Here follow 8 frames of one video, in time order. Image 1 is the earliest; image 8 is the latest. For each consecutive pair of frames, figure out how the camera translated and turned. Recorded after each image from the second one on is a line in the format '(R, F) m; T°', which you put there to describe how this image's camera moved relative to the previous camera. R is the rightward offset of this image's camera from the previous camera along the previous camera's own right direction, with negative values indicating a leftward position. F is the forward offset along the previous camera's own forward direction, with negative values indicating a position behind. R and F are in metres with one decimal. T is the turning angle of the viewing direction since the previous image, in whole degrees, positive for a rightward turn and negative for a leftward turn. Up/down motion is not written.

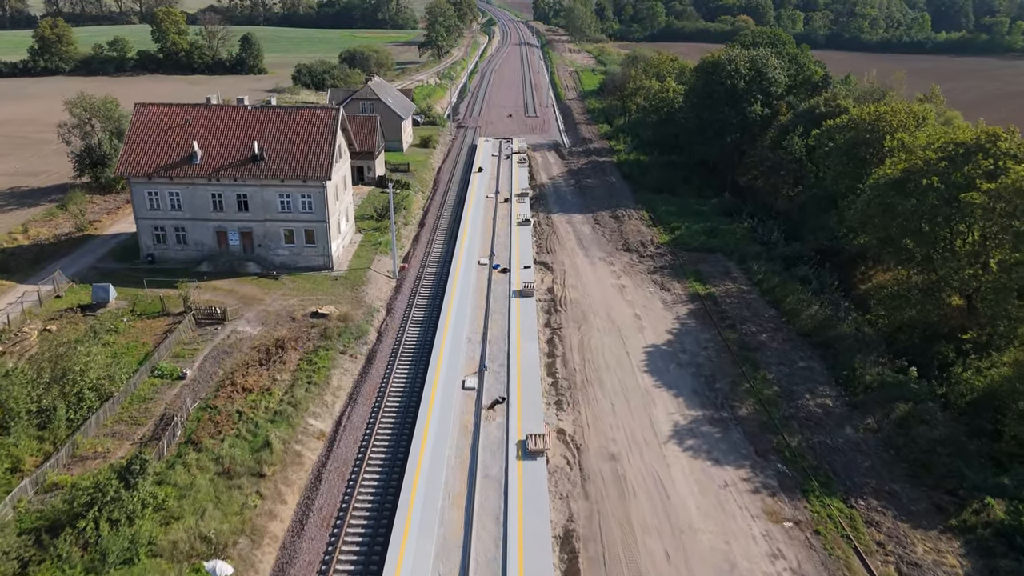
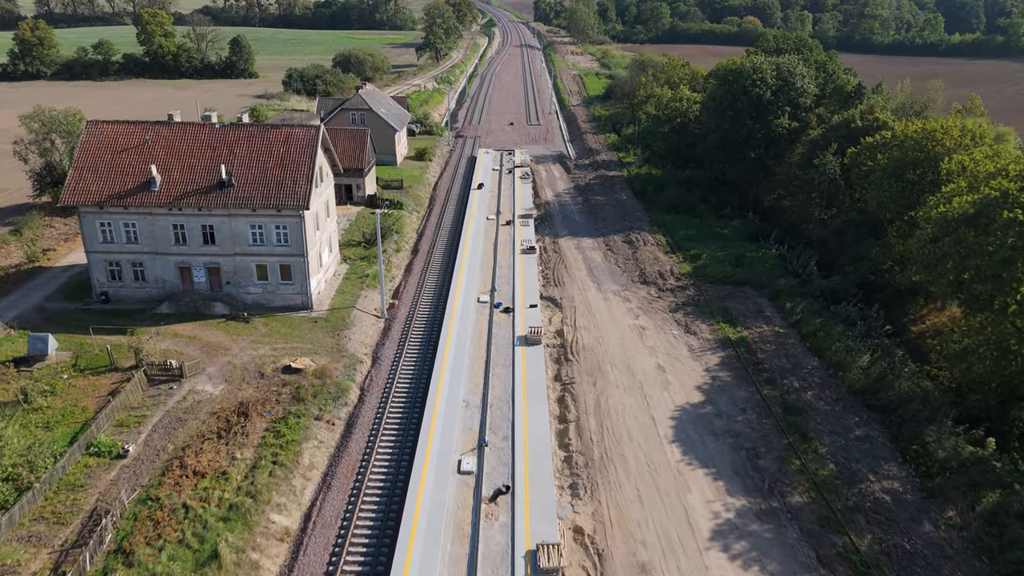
(-0.2, +4.7) m; 0°
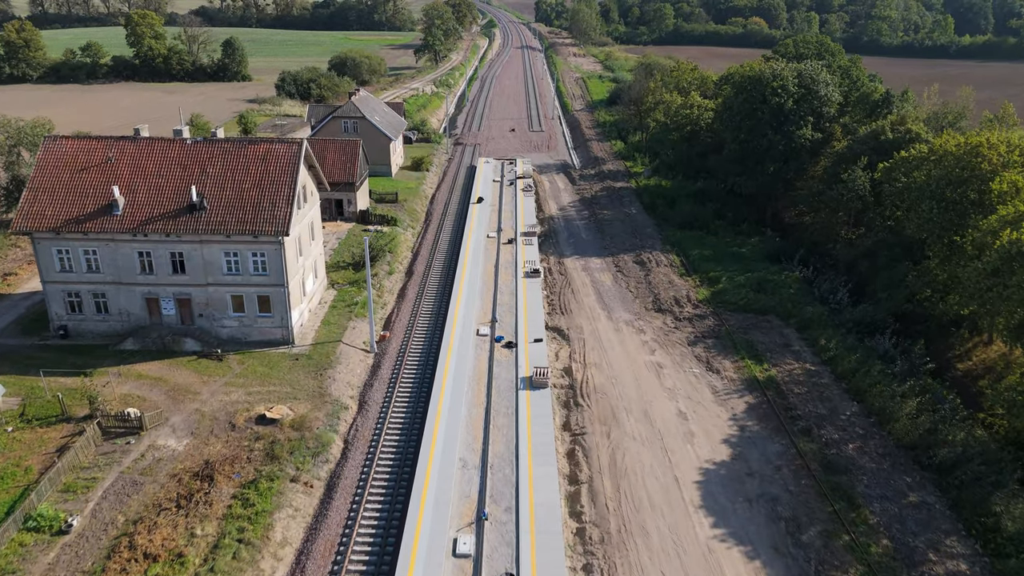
(-0.1, +3.3) m; 0°
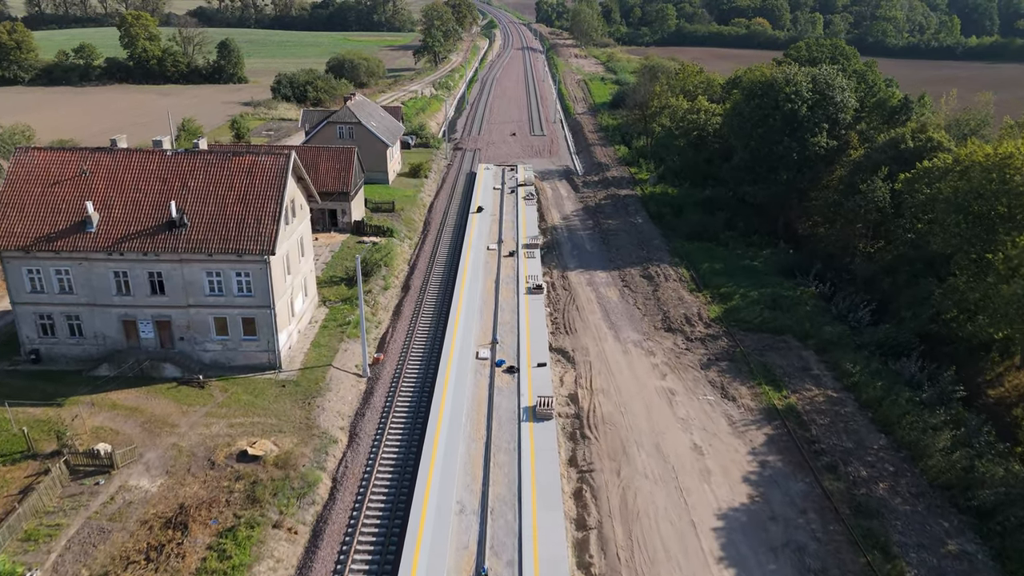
(-0.1, +1.9) m; 0°
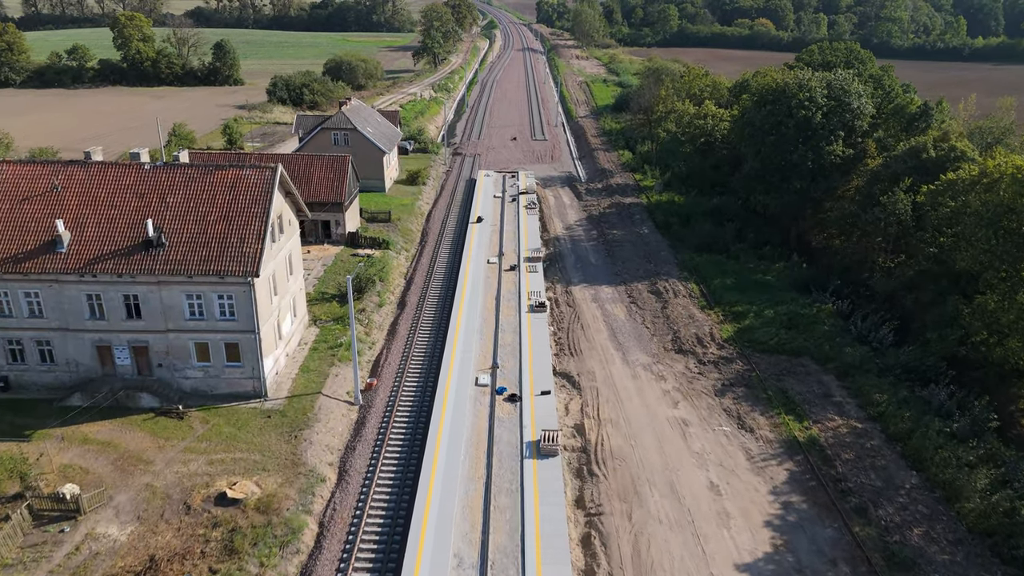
(-0.1, +1.9) m; 0°
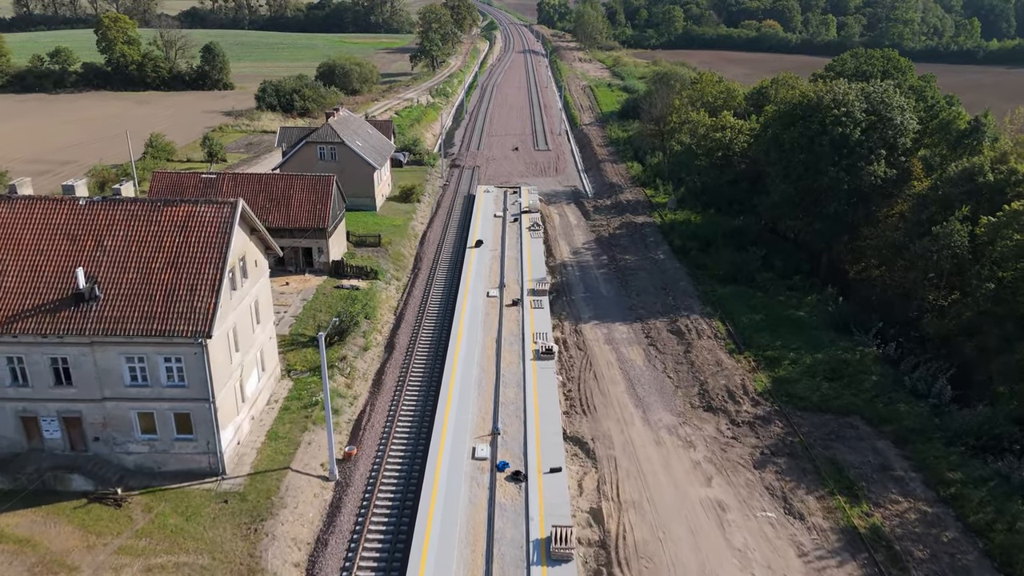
(-0.1, +4.3) m; 0°
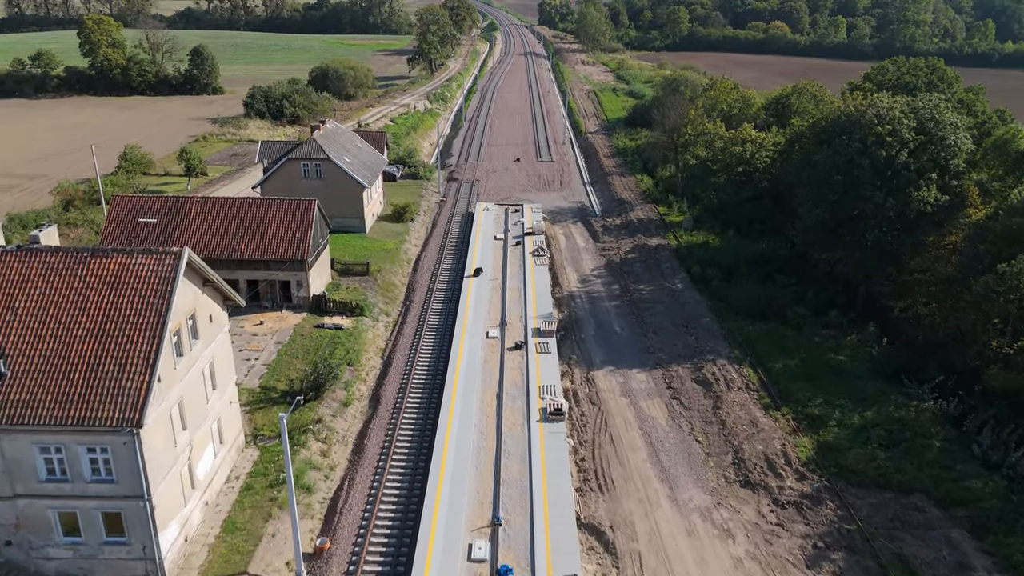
(-0.1, +4.1) m; 0°
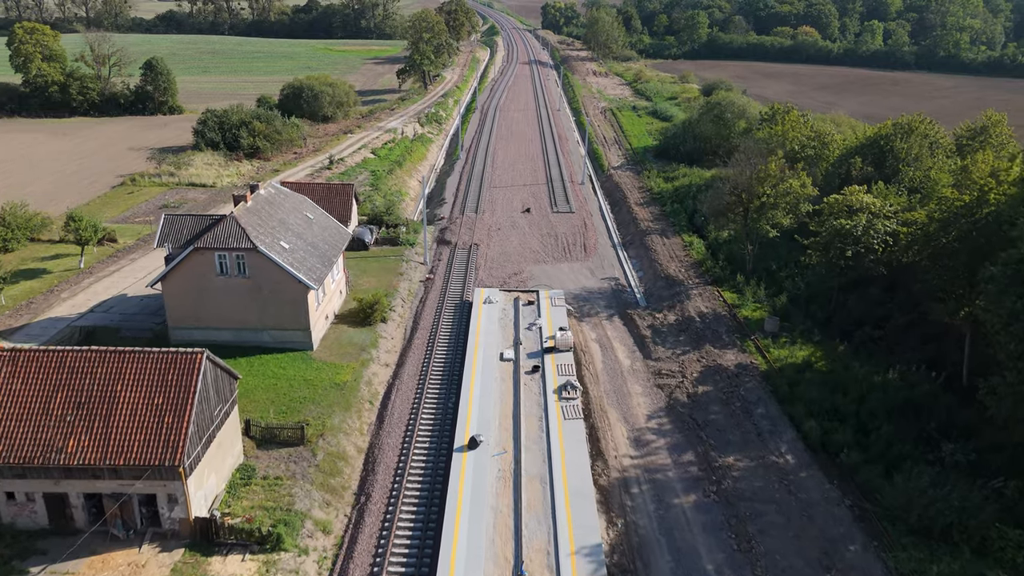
(-0.6, +13.9) m; 0°
